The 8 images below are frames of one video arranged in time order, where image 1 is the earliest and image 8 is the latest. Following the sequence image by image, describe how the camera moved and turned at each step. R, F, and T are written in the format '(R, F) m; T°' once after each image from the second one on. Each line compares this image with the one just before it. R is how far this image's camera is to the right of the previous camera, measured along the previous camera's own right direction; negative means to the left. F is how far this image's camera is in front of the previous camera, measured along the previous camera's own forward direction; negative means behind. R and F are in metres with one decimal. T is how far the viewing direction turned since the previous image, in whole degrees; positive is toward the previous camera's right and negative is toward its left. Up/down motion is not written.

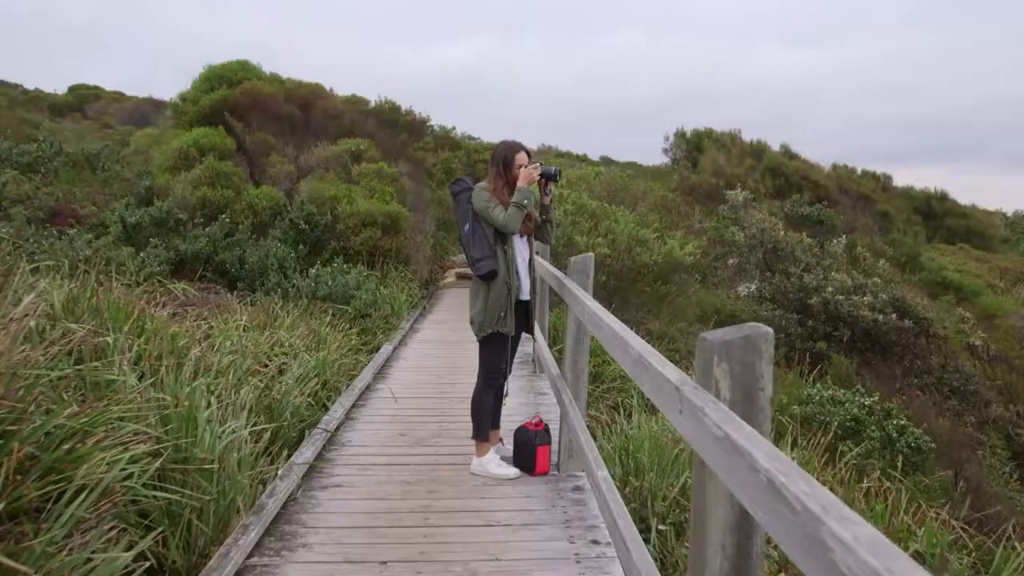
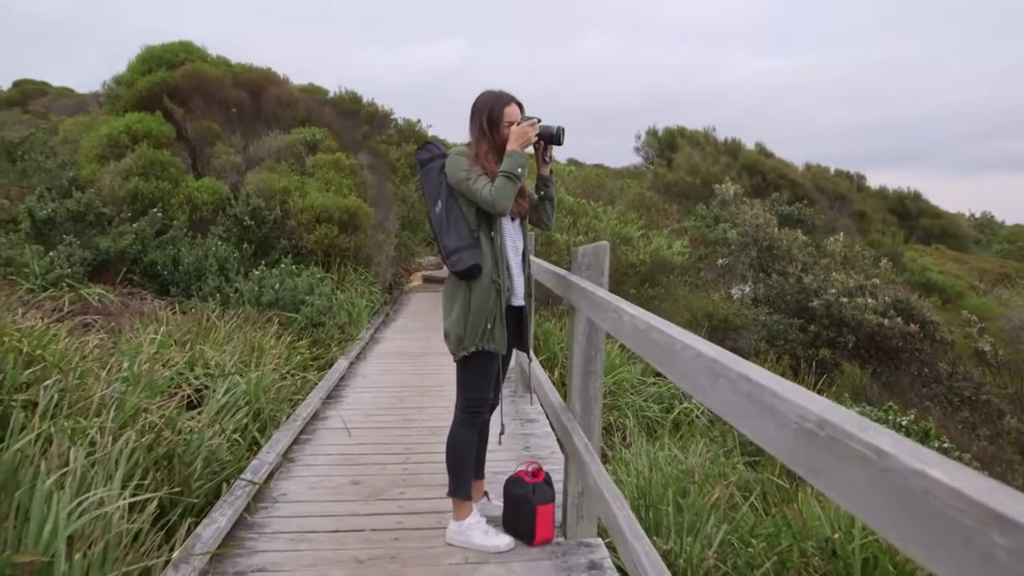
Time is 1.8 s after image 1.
(-0.1, +1.0) m; +3°
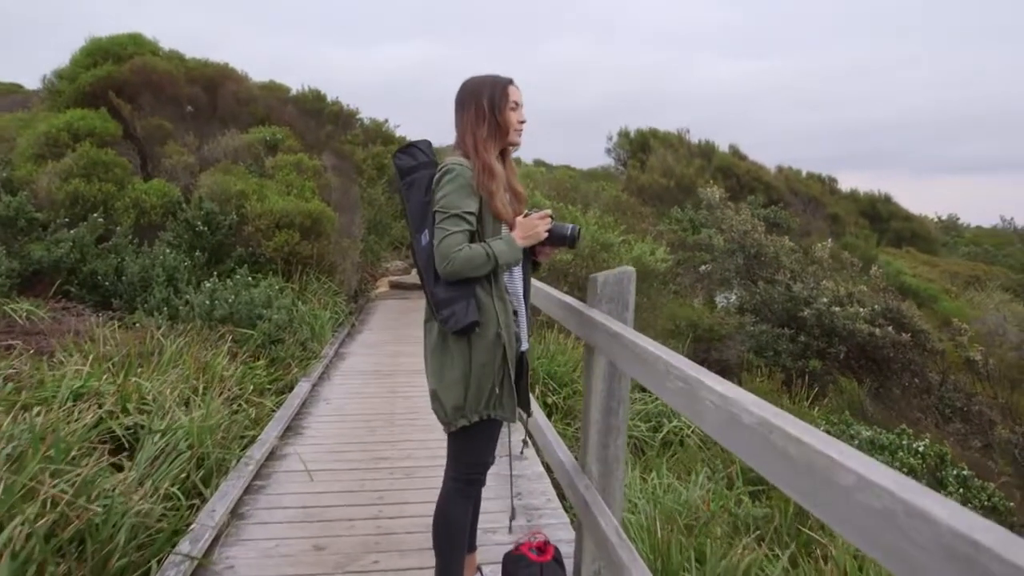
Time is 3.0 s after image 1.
(-0.1, +0.6) m; +3°
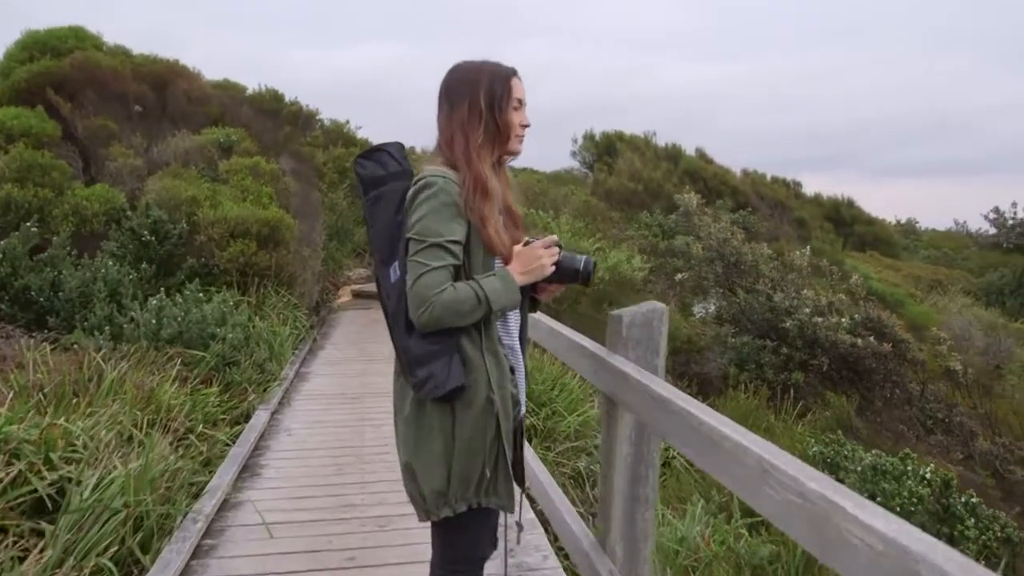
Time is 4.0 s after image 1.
(-0.1, +0.4) m; +3°
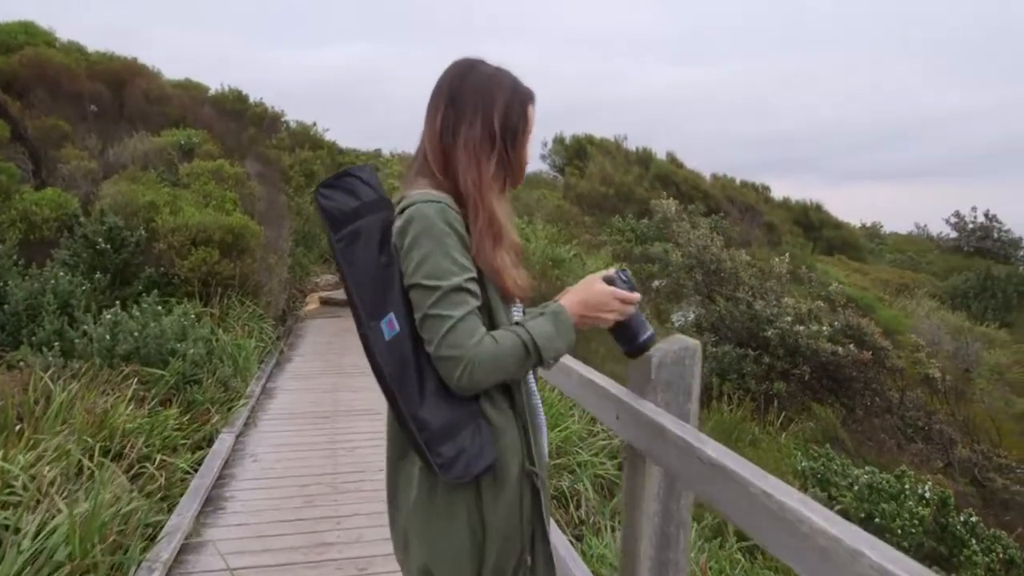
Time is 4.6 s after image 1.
(-0.1, +0.3) m; +2°
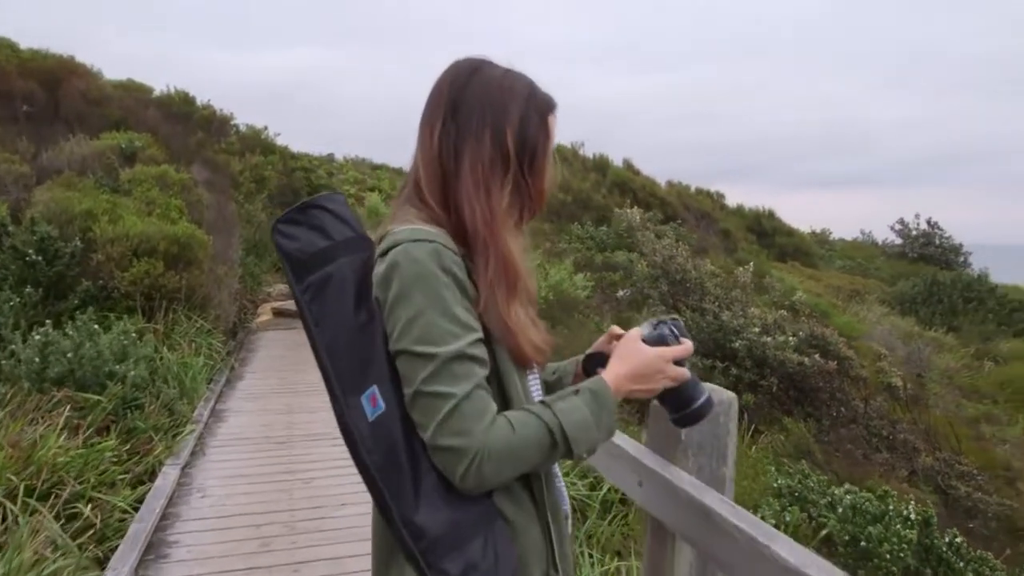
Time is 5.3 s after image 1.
(-0.1, +0.3) m; +3°
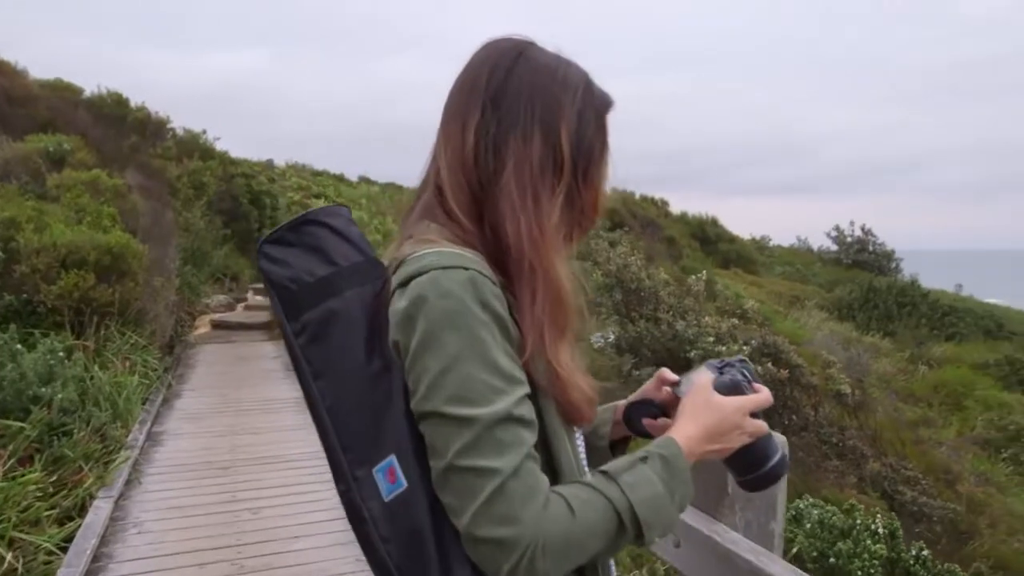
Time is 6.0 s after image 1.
(-0.1, +0.2) m; +4°
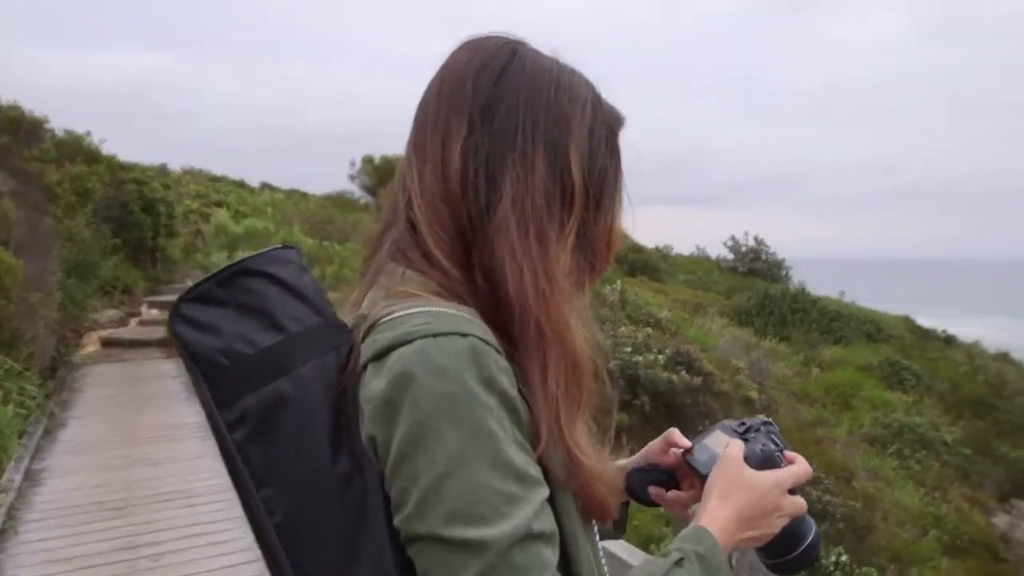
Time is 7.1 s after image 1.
(-0.1, +0.2) m; +7°
